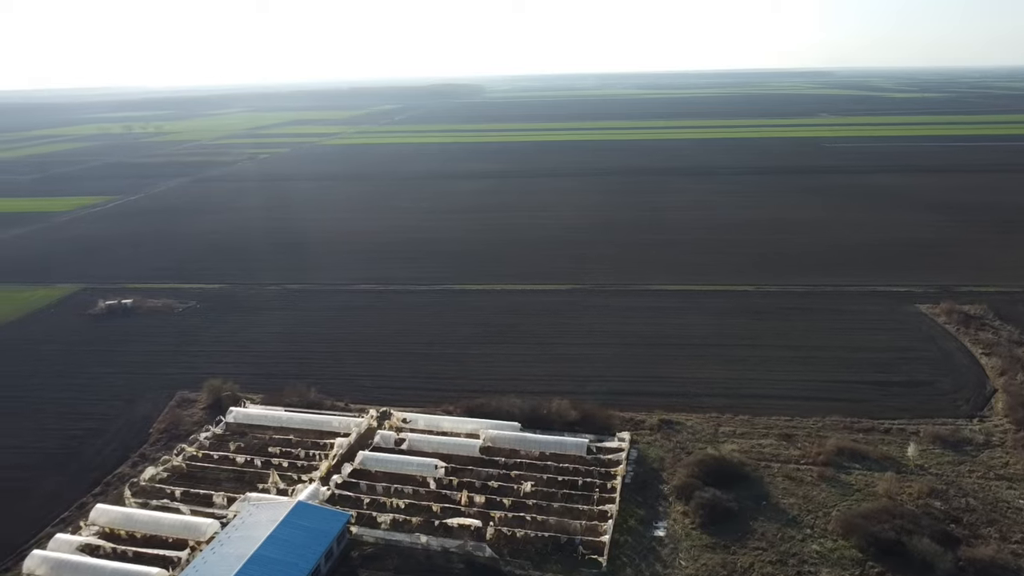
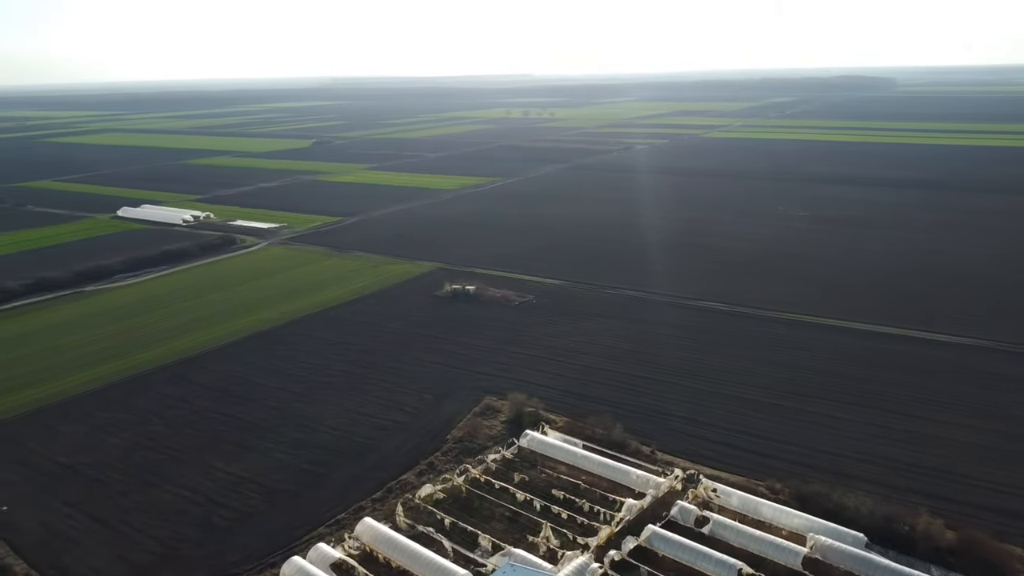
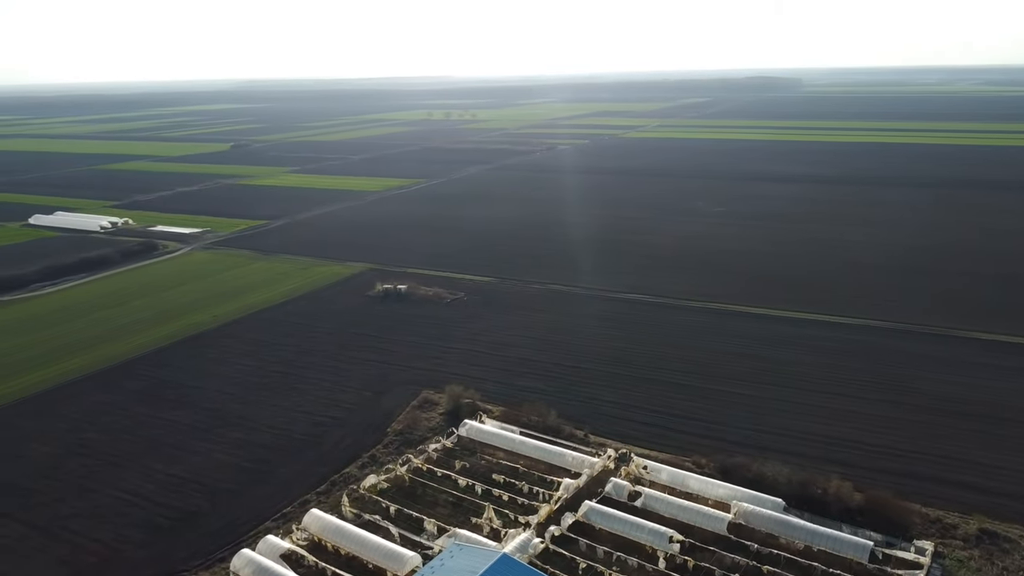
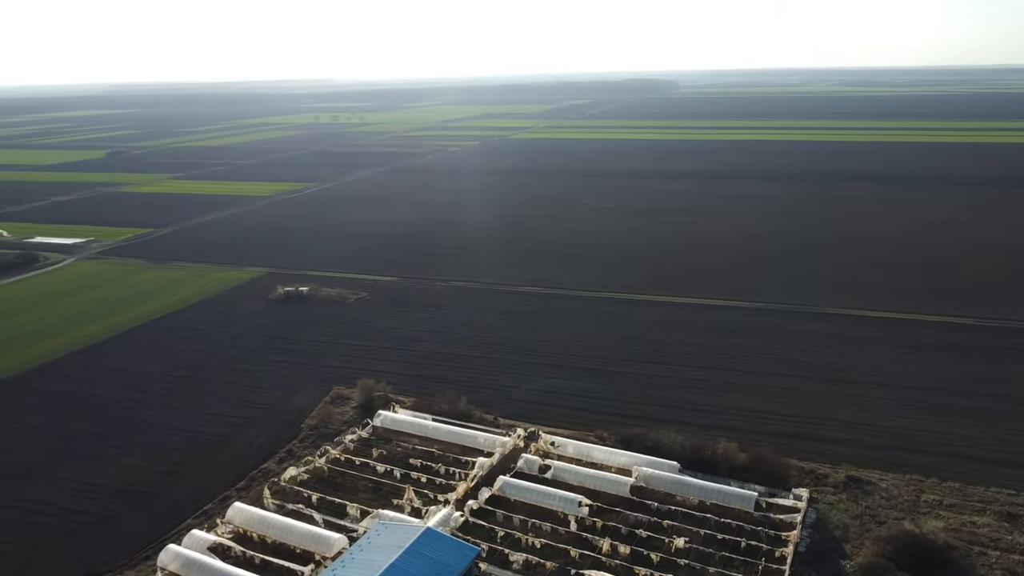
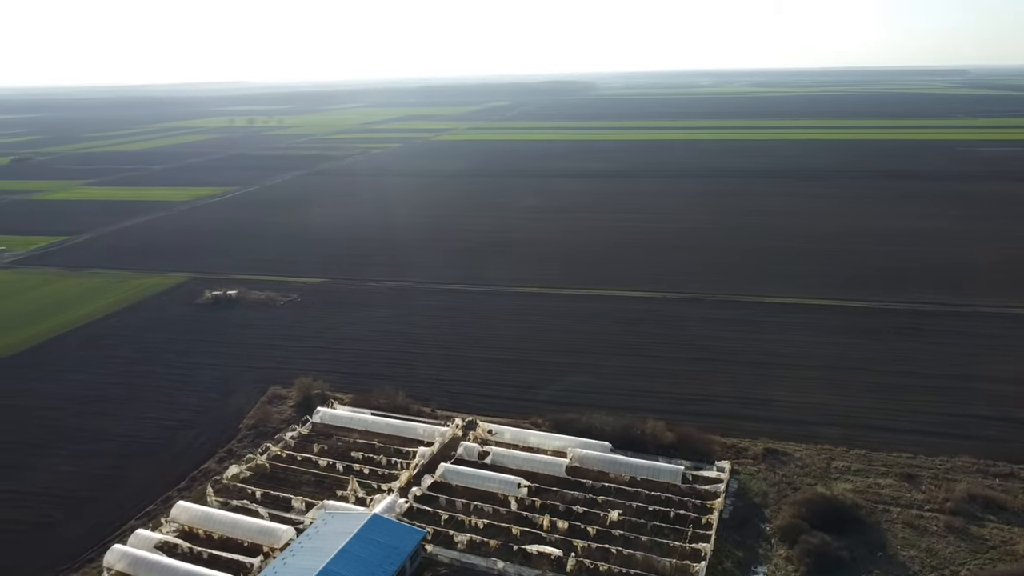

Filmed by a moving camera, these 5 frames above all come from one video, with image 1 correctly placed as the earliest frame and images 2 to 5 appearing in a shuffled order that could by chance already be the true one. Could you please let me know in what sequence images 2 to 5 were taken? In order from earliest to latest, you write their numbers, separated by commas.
5, 4, 3, 2
